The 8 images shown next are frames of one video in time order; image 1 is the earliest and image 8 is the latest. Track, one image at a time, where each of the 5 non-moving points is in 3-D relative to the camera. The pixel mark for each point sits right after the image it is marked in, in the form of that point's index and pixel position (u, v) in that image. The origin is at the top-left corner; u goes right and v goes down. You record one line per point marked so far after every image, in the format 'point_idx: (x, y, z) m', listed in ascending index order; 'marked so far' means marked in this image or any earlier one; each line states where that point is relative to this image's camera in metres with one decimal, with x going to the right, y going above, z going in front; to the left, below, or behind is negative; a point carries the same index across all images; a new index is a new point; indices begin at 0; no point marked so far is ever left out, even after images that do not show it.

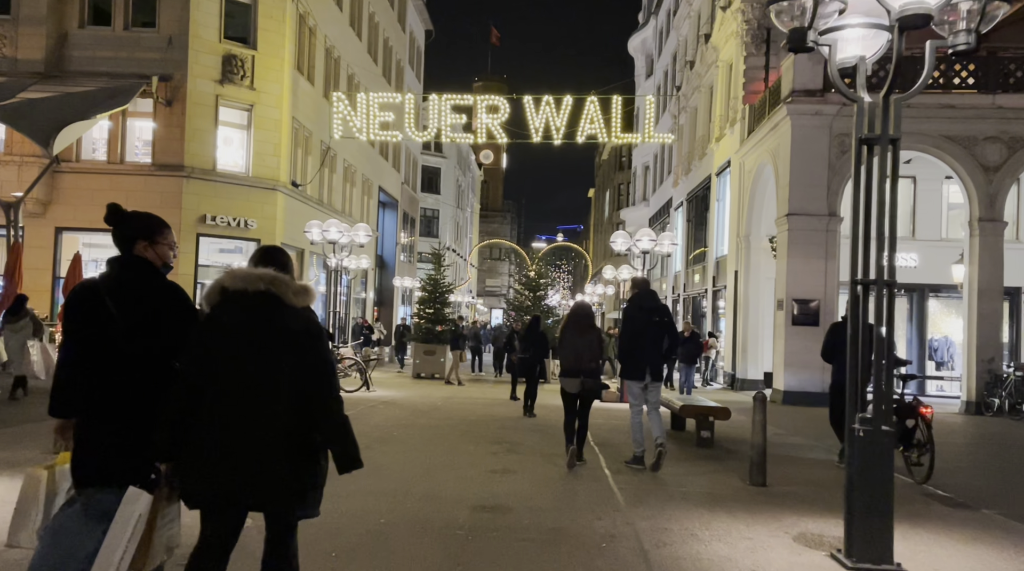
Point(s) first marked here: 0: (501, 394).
0: (-0.2, -2.1, +18.4) m
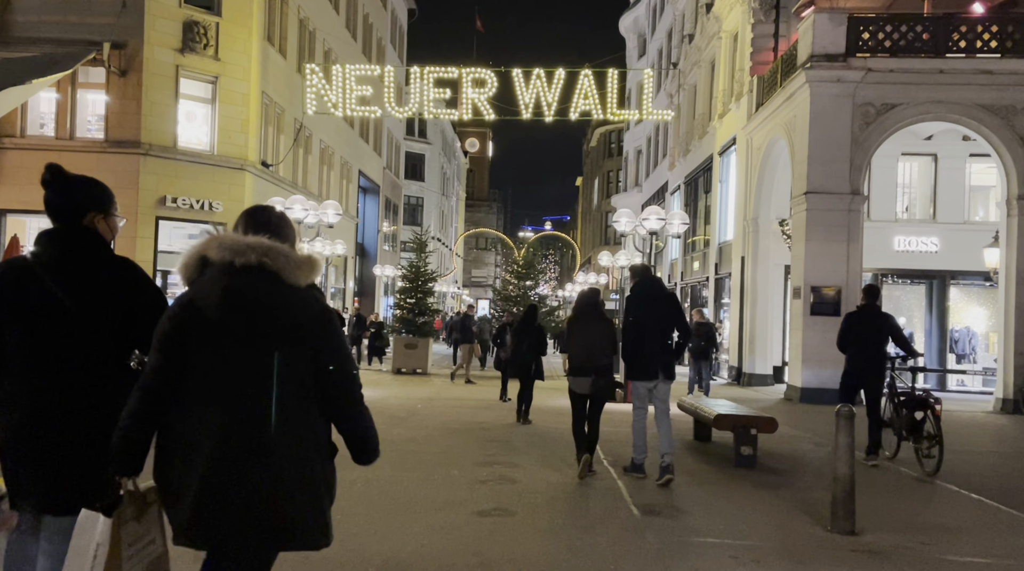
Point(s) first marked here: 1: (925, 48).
0: (-0.4, -1.9, +16.4) m
1: (+7.6, +4.3, +17.9) m
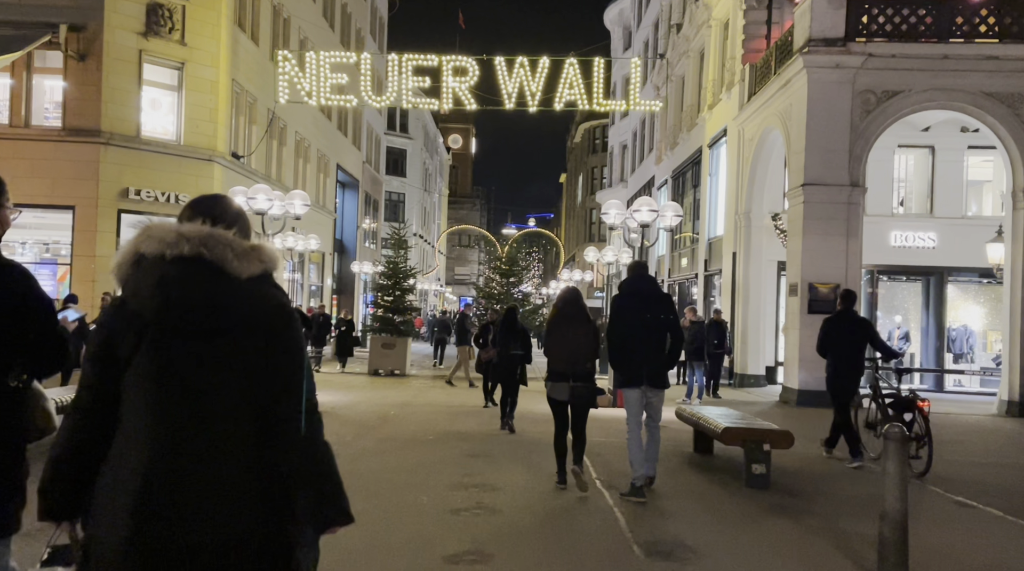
0: (-0.7, -1.8, +15.4) m
1: (+7.3, +4.4, +17.0) m
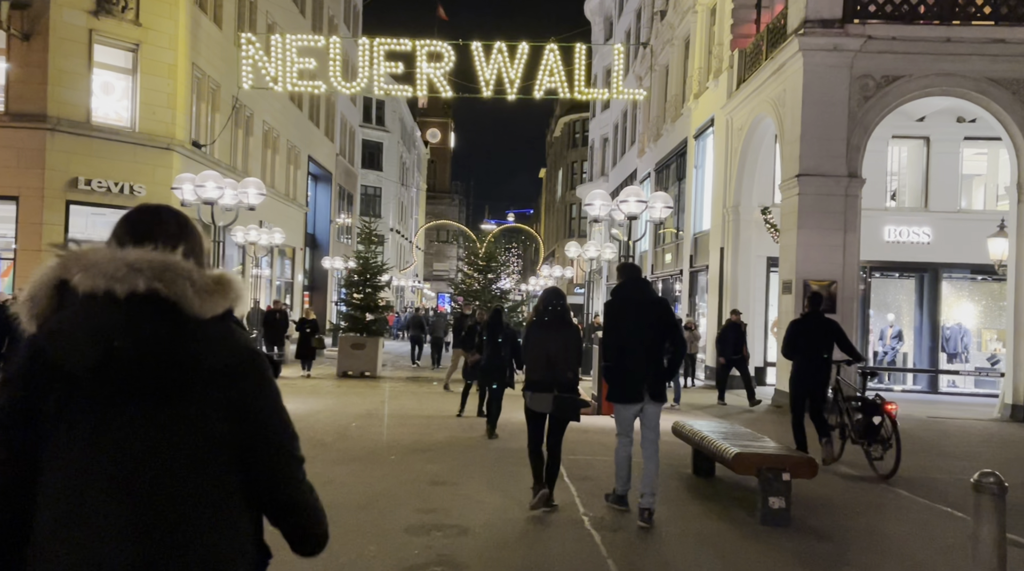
0: (-1.0, -1.8, +14.2) m
1: (+6.9, +4.4, +15.9) m
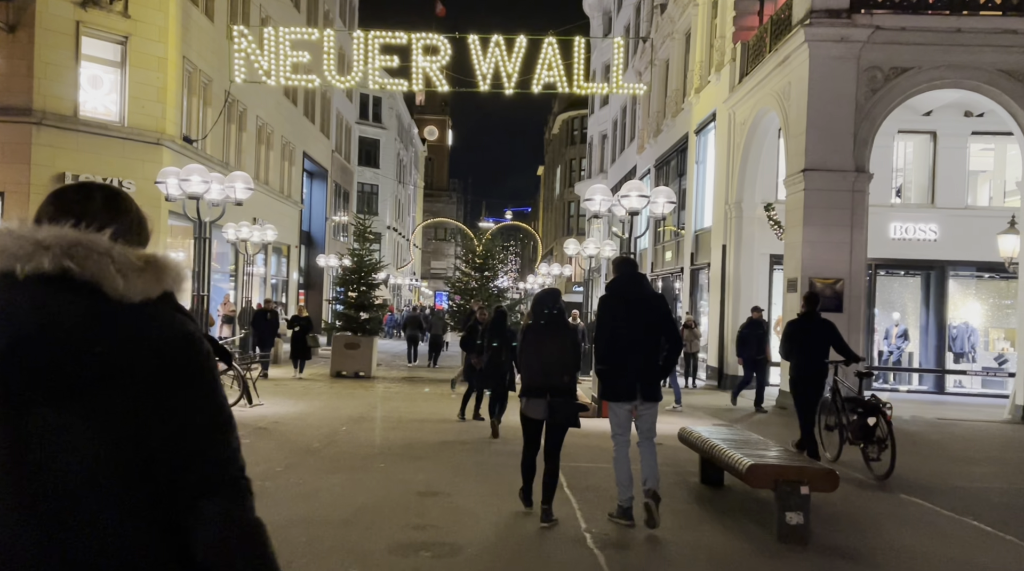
0: (-1.1, -1.8, +13.7) m
1: (+6.8, +4.5, +15.5) m
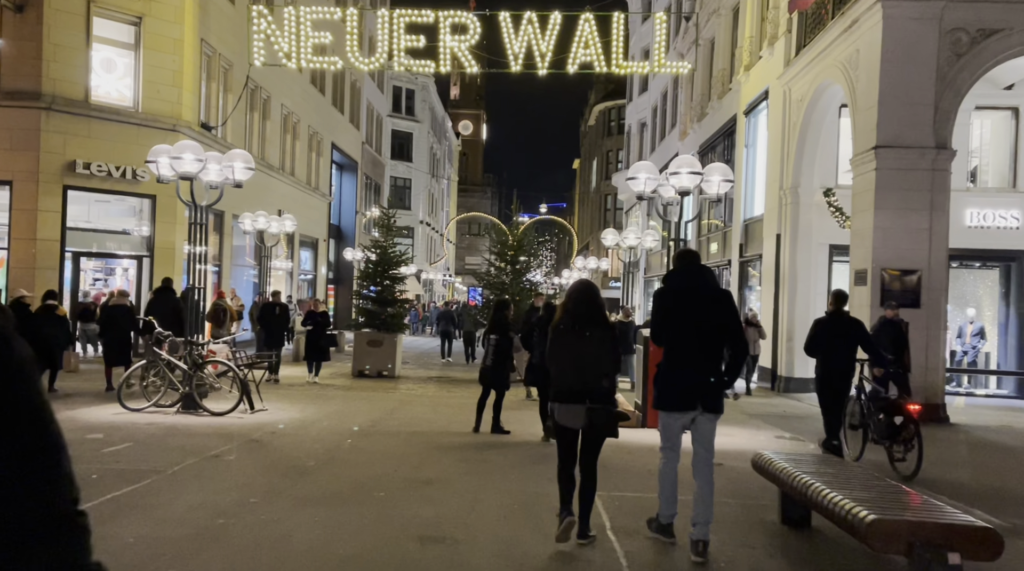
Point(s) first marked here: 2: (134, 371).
0: (-0.6, -1.7, +12.2) m
1: (+7.3, +4.6, +13.6) m
2: (-4.3, -1.0, +11.2) m
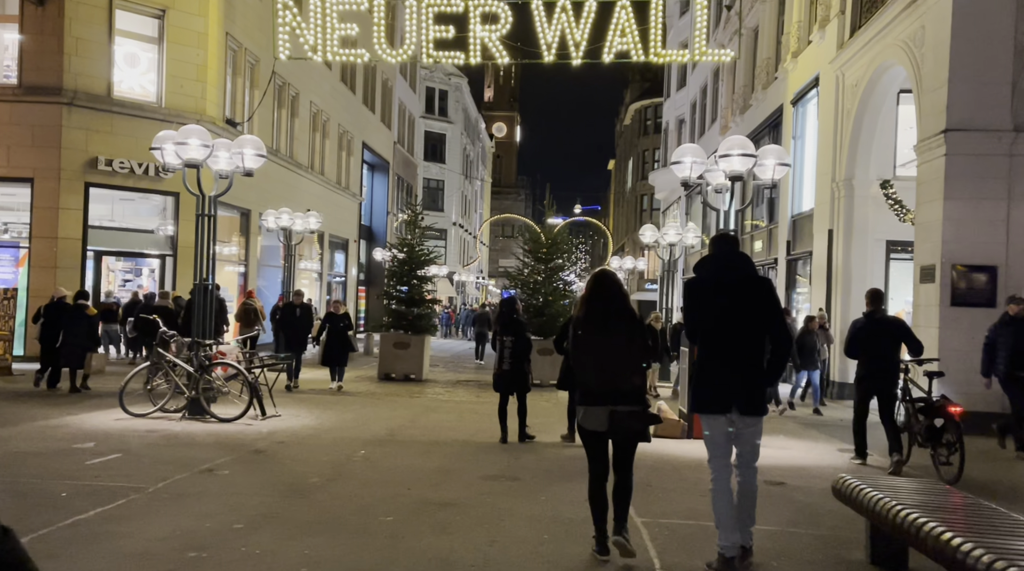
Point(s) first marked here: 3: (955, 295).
0: (-0.3, -1.6, +11.3) m
1: (+7.7, +4.6, +12.5) m
2: (-4.0, -0.9, +10.4) m
3: (+5.6, -0.1, +12.3) m
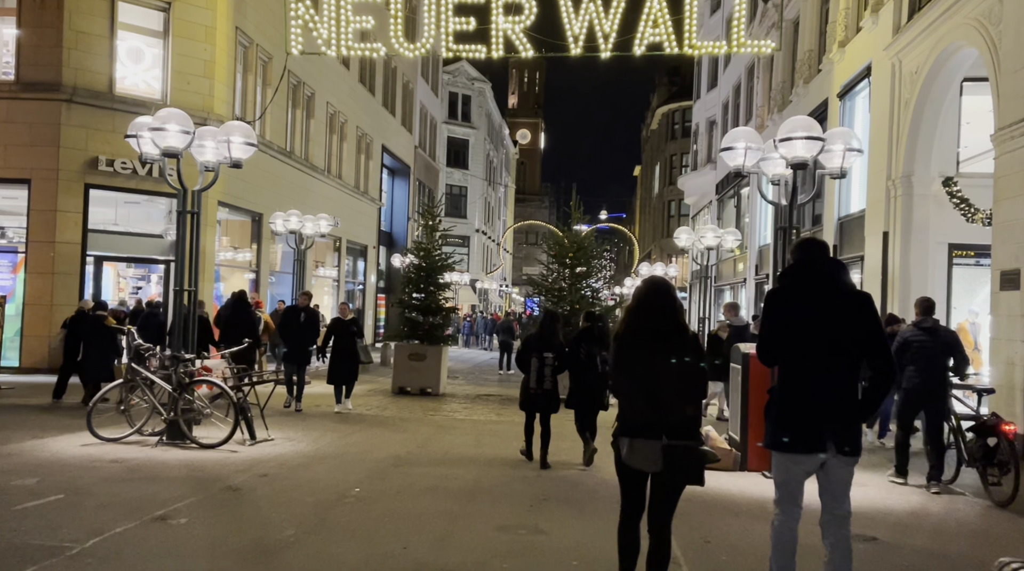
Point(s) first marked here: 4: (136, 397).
0: (0.0, -1.7, +9.9) m
1: (+8.0, +4.5, +11.0) m
2: (-3.8, -1.0, +9.1) m
3: (+5.9, -0.2, +10.8) m
4: (-3.6, -1.1, +9.3) m
